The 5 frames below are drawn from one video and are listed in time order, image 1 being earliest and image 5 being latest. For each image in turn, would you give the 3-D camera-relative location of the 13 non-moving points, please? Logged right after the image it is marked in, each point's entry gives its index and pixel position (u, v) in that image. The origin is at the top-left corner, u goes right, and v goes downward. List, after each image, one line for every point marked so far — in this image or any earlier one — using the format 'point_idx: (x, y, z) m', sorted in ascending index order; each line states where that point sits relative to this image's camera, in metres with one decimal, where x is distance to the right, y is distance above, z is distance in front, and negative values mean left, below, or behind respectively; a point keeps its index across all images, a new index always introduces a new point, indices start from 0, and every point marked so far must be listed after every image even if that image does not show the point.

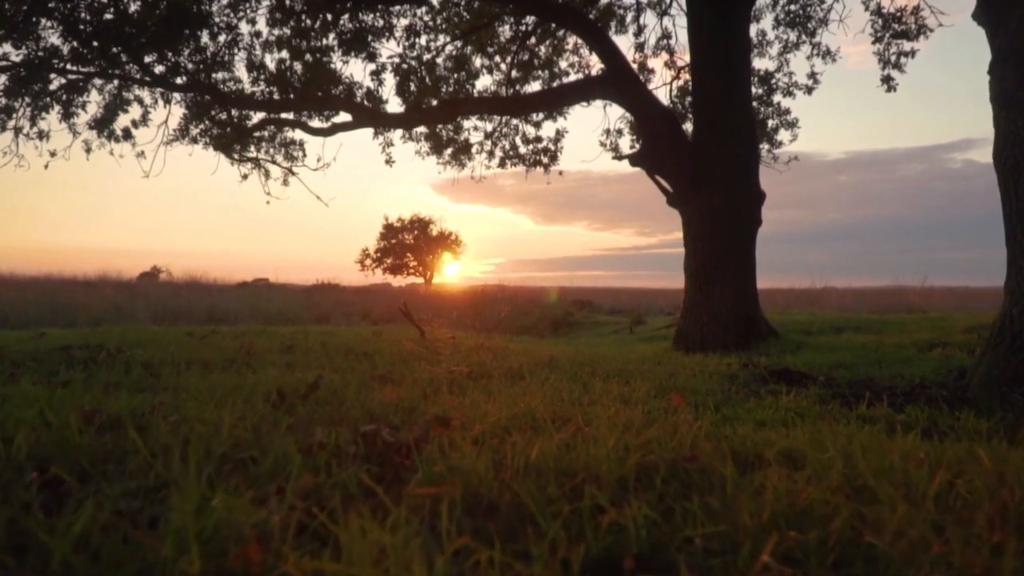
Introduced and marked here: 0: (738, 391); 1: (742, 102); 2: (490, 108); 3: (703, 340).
0: (+1.8, -0.8, +6.6) m
1: (+3.7, +2.9, +13.4) m
2: (-0.4, +3.0, +14.1) m
3: (+3.0, -0.8, +13.2) m
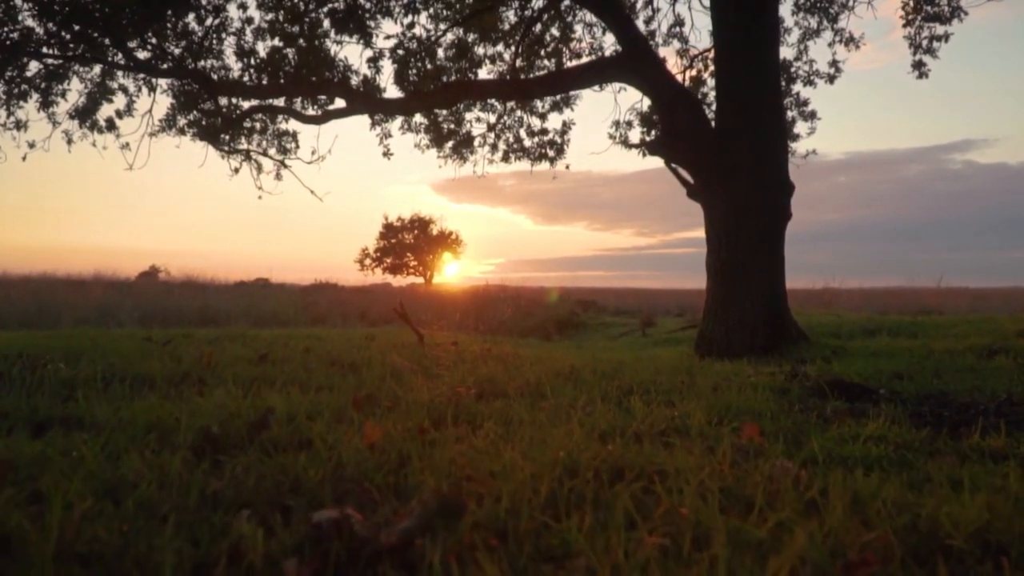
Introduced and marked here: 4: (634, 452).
0: (+1.9, -0.8, +5.5) m
1: (+3.8, +2.9, +12.2) m
2: (-0.3, +3.0, +12.9) m
3: (+3.1, -0.8, +12.0) m
4: (+0.4, -0.6, +2.9) m
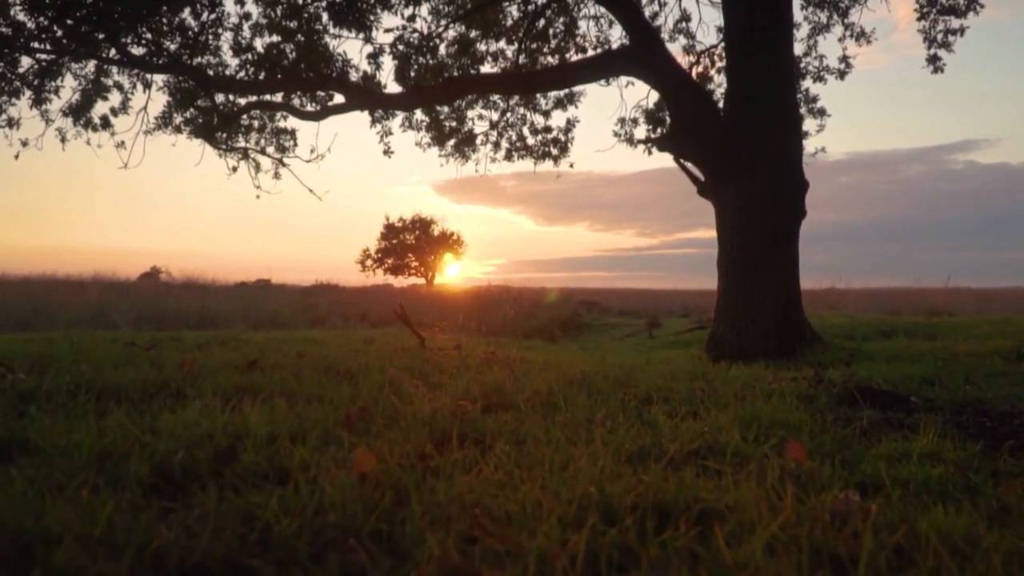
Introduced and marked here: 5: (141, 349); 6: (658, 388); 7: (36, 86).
0: (+1.9, -0.8, +5.0) m
1: (+3.8, +2.9, +11.8) m
2: (-0.2, +3.0, +12.5) m
3: (+3.1, -0.8, +11.5) m
4: (+0.5, -0.6, +2.4) m
5: (-3.1, -0.5, +6.9) m
6: (+1.1, -0.8, +6.5) m
7: (-10.3, +4.4, +18.2) m
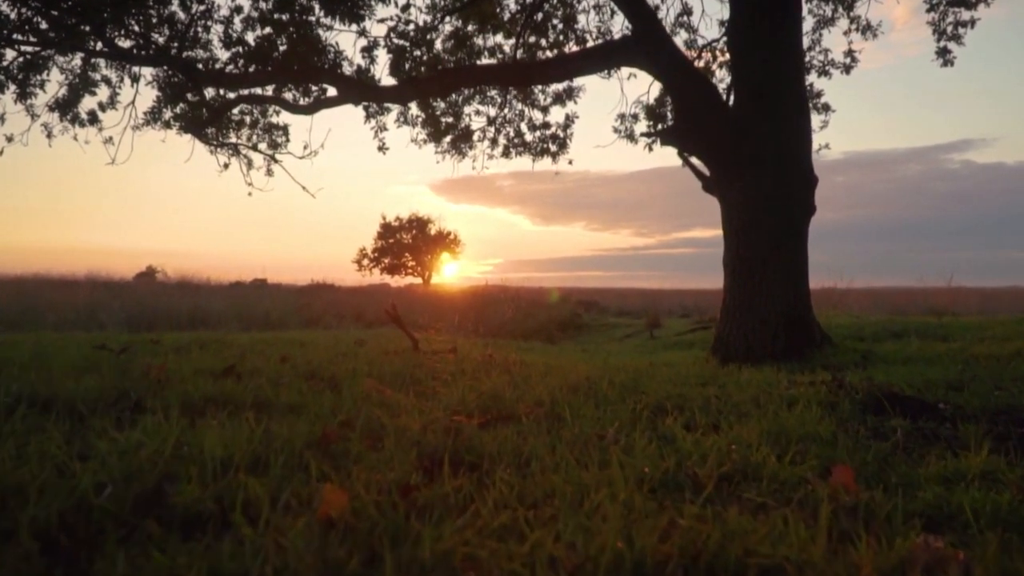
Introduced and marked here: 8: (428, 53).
0: (+1.9, -0.8, +4.5) m
1: (+3.8, +2.9, +11.3) m
2: (-0.2, +3.0, +12.0) m
3: (+3.1, -0.8, +11.0) m
4: (+0.5, -0.6, +2.0) m
5: (-3.1, -0.5, +6.4) m
6: (+1.1, -0.8, +6.0) m
7: (-10.4, +4.4, +17.7) m
8: (-1.3, +3.7, +12.9) m
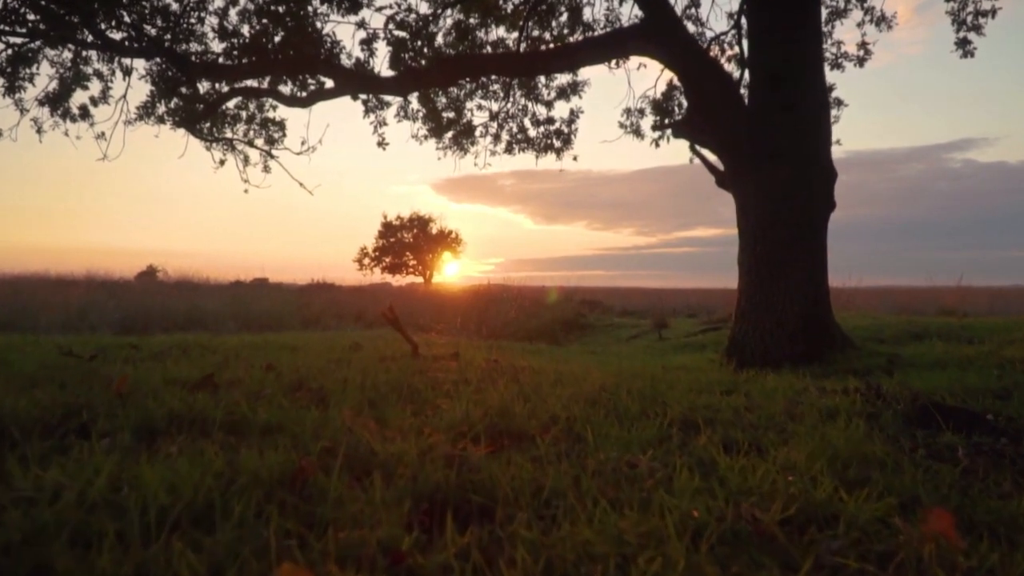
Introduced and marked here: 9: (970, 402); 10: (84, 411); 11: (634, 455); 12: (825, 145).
0: (+2.0, -0.8, +3.9) m
1: (+3.9, +2.9, +10.7) m
2: (-0.2, +3.0, +11.4) m
3: (+3.2, -0.8, +10.5) m
4: (+0.5, -0.6, +1.4) m
5: (-3.0, -0.5, +5.8) m
6: (+1.2, -0.8, +5.4) m
7: (-10.3, +4.4, +17.1) m
8: (-1.2, +3.7, +12.4) m
9: (+3.5, -0.9, +6.5) m
10: (-1.8, -0.5, +3.6) m
11: (+0.5, -0.6, +3.2) m
12: (+4.0, +1.8, +10.7) m
